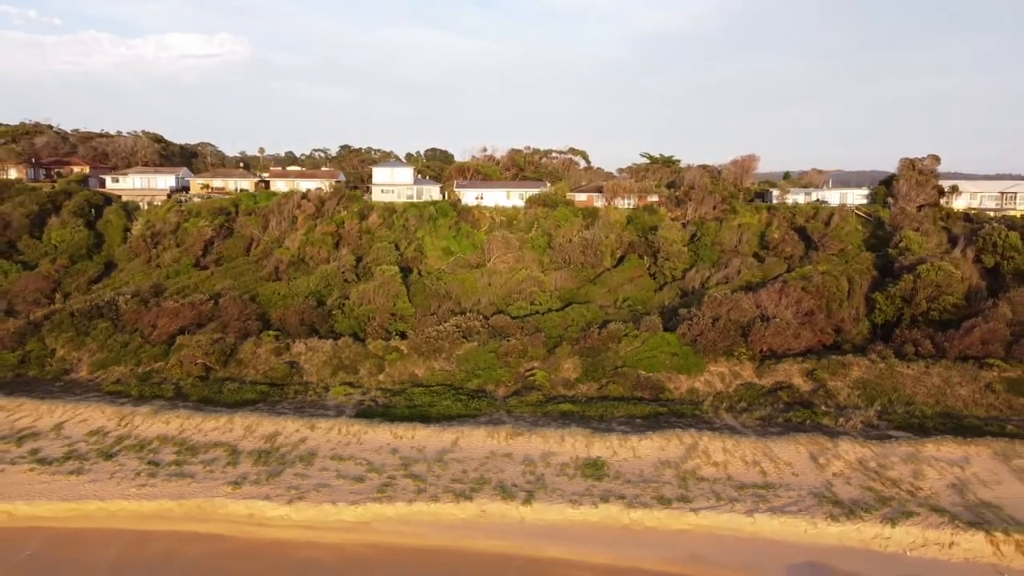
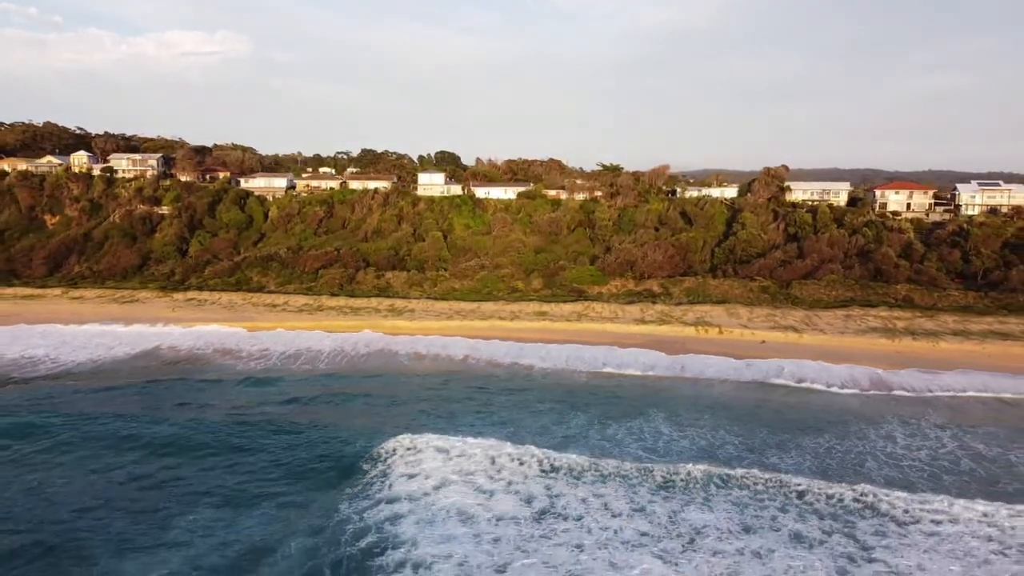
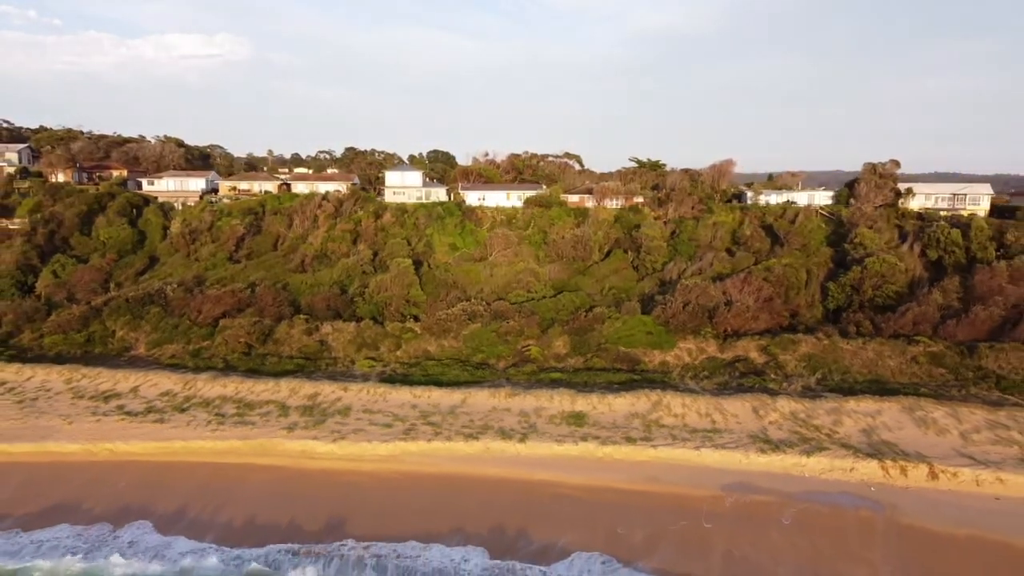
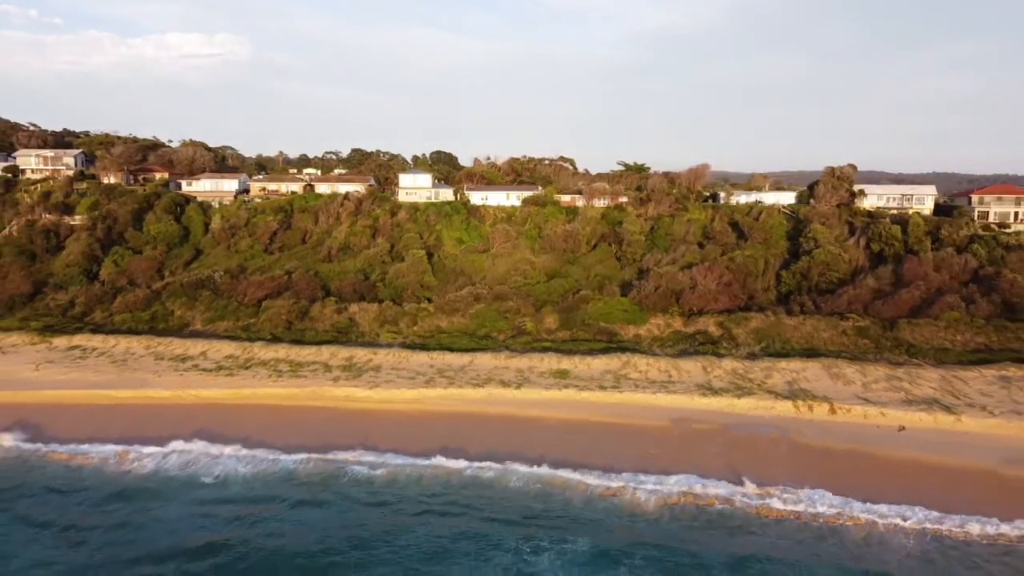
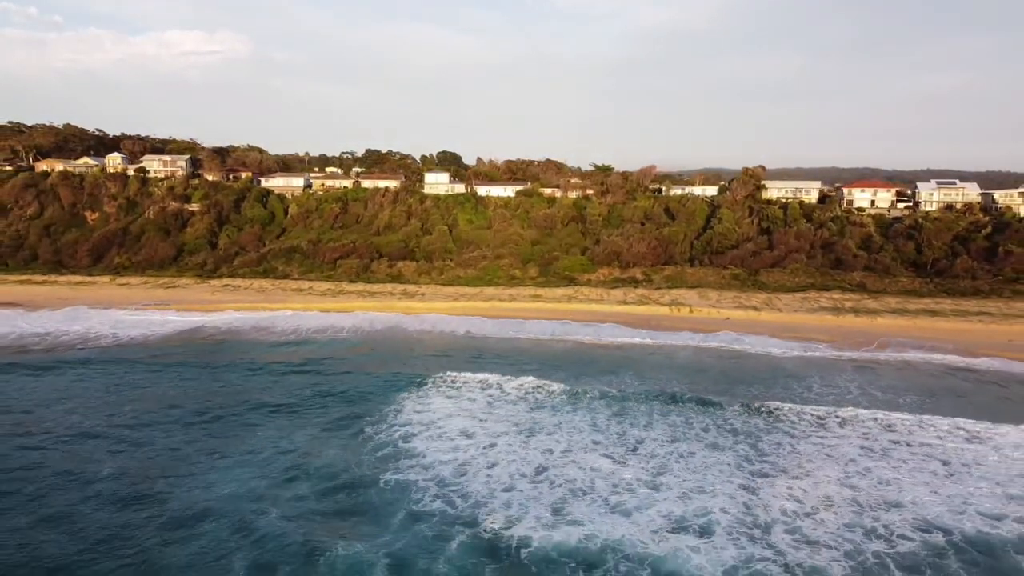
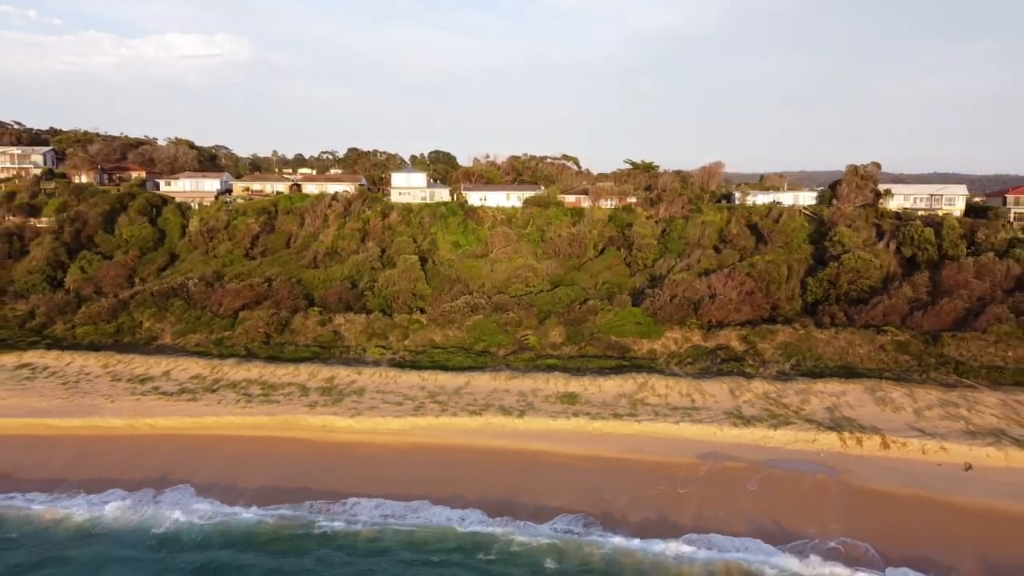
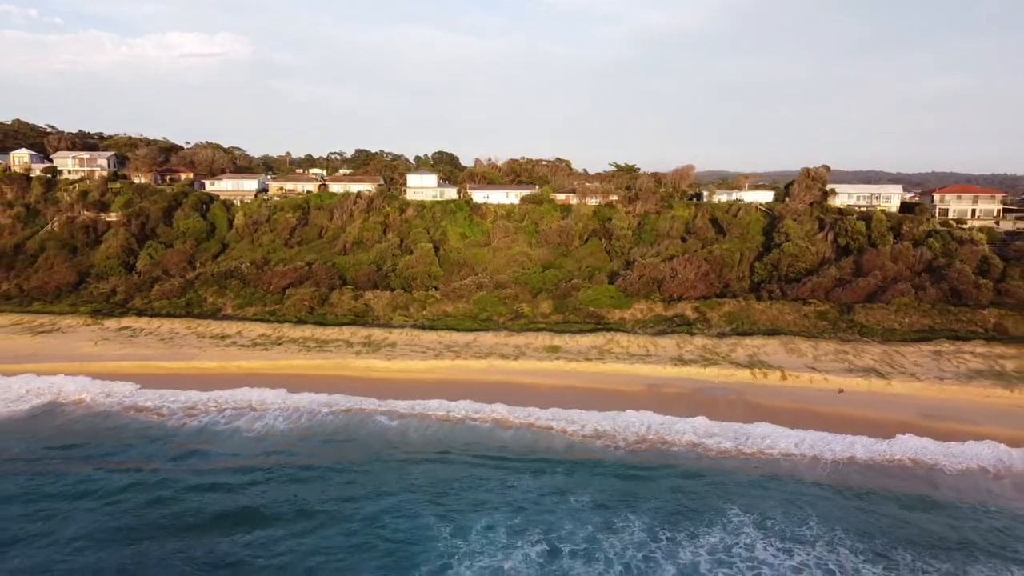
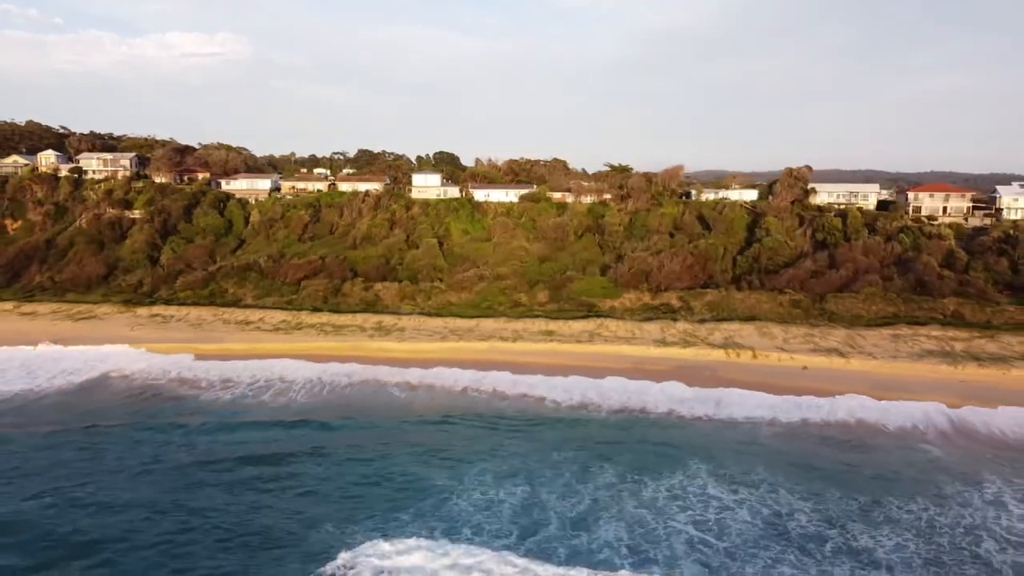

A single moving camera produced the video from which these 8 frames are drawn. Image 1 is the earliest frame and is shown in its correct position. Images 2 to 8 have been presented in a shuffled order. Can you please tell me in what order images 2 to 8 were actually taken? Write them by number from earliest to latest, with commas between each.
3, 6, 4, 7, 8, 2, 5
